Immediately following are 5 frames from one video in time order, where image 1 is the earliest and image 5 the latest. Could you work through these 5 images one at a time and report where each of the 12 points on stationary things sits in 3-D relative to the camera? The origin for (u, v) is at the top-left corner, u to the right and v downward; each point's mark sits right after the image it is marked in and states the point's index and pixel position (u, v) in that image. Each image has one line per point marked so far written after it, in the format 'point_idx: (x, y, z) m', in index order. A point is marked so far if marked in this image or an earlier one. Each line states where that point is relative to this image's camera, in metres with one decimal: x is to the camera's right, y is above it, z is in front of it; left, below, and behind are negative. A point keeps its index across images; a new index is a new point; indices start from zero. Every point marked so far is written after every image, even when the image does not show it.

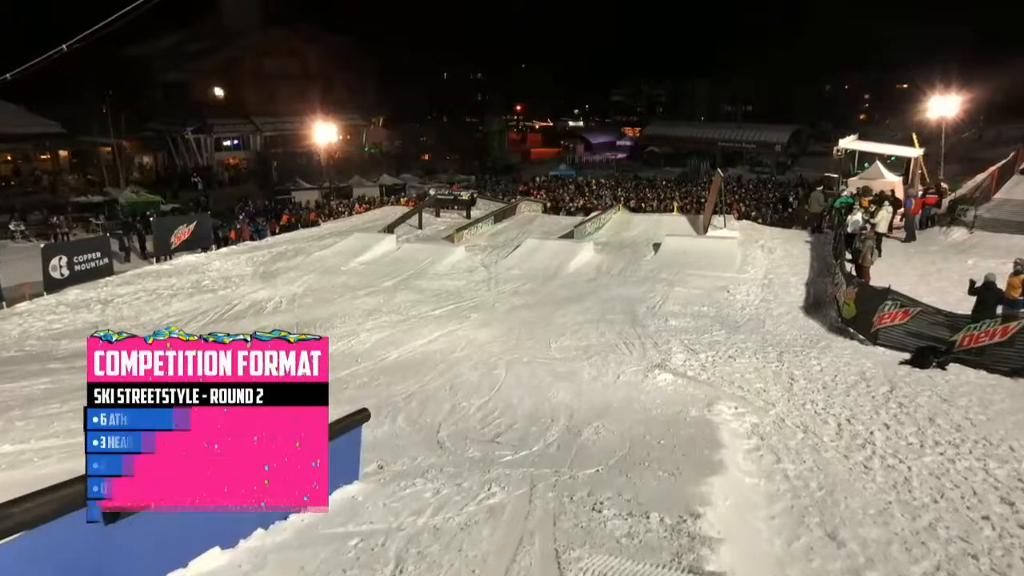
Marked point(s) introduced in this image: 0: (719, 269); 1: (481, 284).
0: (+5.2, +0.5, +18.2) m
1: (-0.8, +0.1, +17.9) m
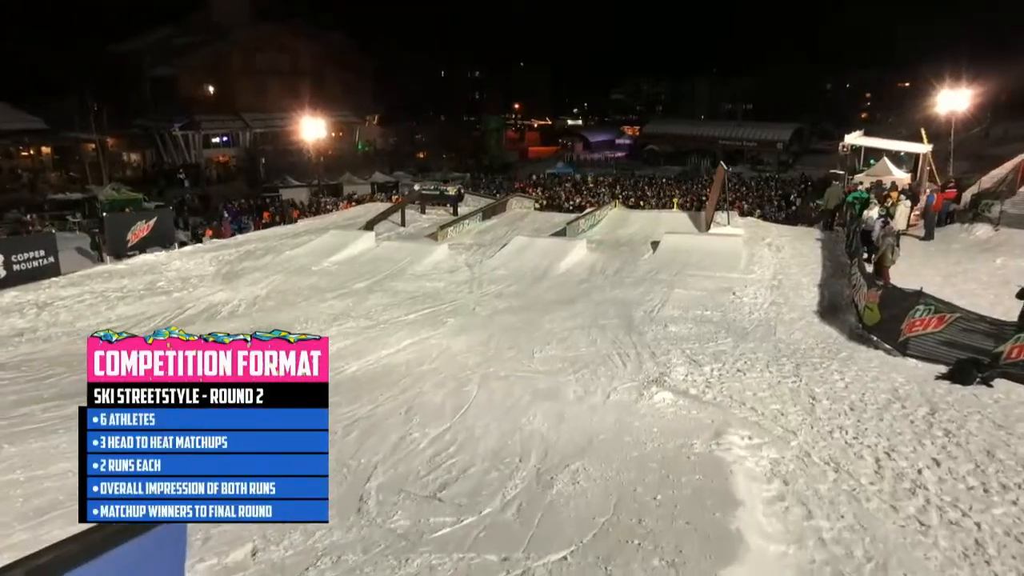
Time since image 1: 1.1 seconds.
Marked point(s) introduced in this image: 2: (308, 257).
0: (+4.8, +0.4, +16.7) m
1: (-1.1, +0.1, +16.3) m
2: (-5.3, +0.8, +18.6) m
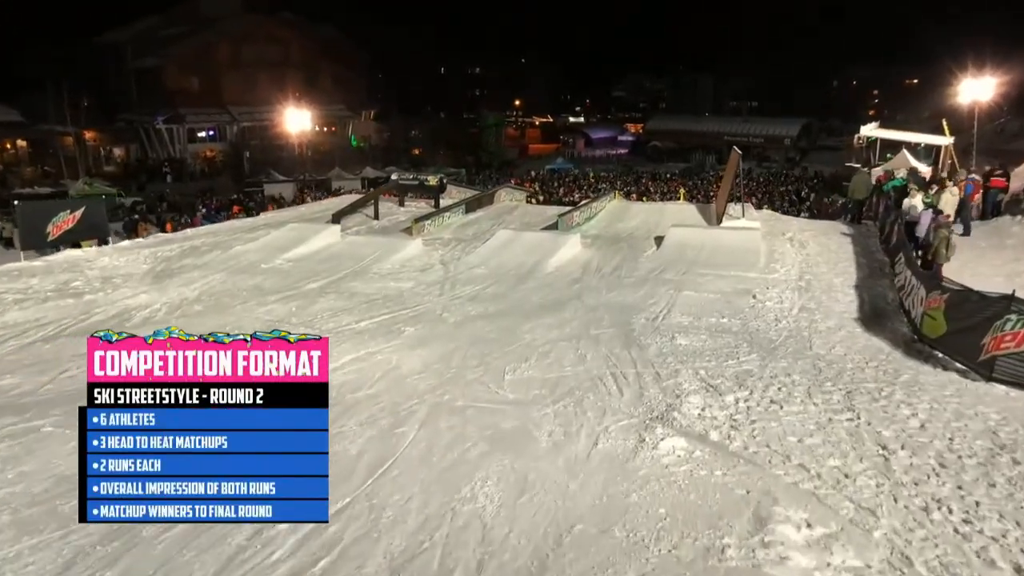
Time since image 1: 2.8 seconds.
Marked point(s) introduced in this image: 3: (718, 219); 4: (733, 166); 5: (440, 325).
0: (+4.4, +0.4, +14.2) m
1: (-1.5, 0.0, +13.9) m
2: (-5.7, +0.8, +16.2) m
3: (+5.3, +1.7, +18.3) m
4: (+5.5, +3.1, +18.1) m
5: (-1.1, -0.6, +11.3) m
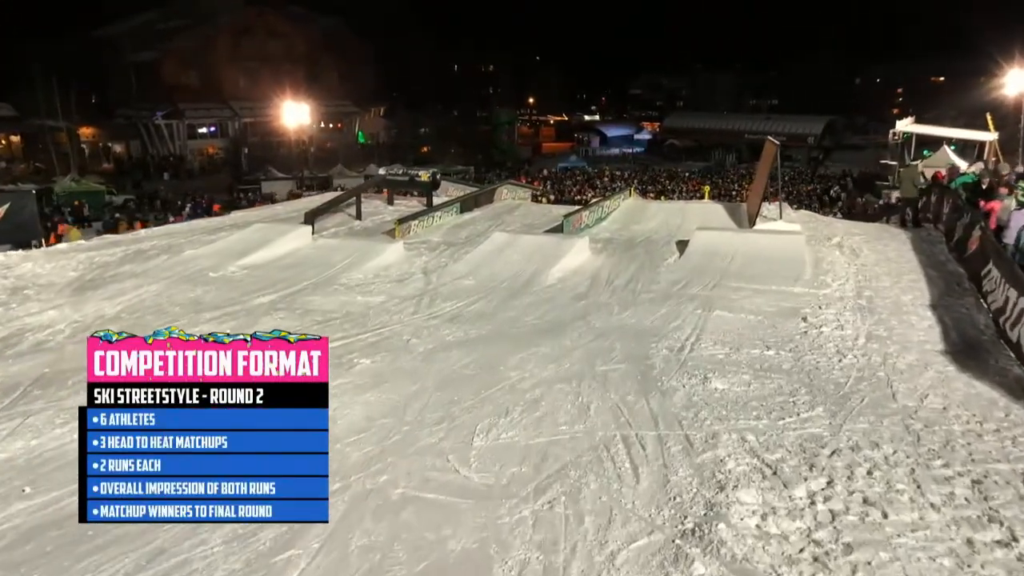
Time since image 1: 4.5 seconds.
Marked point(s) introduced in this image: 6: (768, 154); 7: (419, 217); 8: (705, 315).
0: (+4.3, +0.1, +11.7) m
1: (-1.6, -0.2, +11.5) m
2: (-5.8, +0.6, +13.8) m
3: (+5.2, +1.5, +15.7) m
4: (+5.5, +2.8, +15.5) m
5: (-1.3, -0.8, +8.8) m
6: (+5.5, +2.8, +15.5) m
7: (-2.1, +1.6, +16.4) m
8: (+2.8, -0.4, +10.4) m
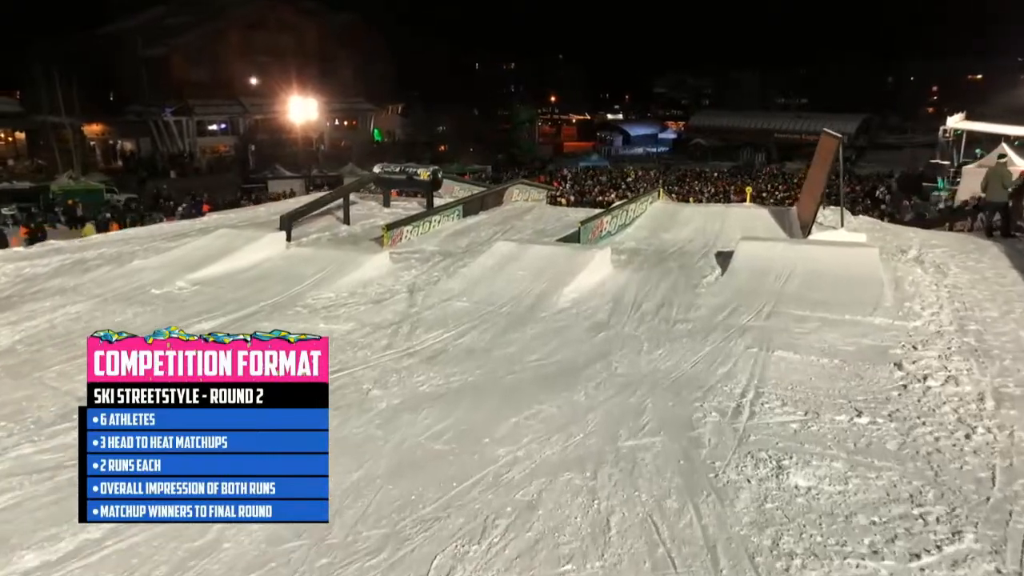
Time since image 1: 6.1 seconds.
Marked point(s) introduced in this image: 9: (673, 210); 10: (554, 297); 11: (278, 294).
0: (+4.3, -0.3, +9.2) m
1: (-1.6, -0.5, +9.1) m
2: (-5.7, +0.3, +11.6) m
3: (+5.4, +1.1, +13.2) m
4: (+5.7, +2.4, +13.0) m
5: (-1.4, -1.2, +6.5) m
6: (+5.7, +2.5, +13.0) m
7: (-1.9, +1.3, +14.1) m
8: (+2.8, -0.7, +7.9) m
9: (+3.5, +1.7, +16.0) m
10: (+0.6, -0.1, +10.2) m
11: (-3.5, -0.1, +10.6) m
